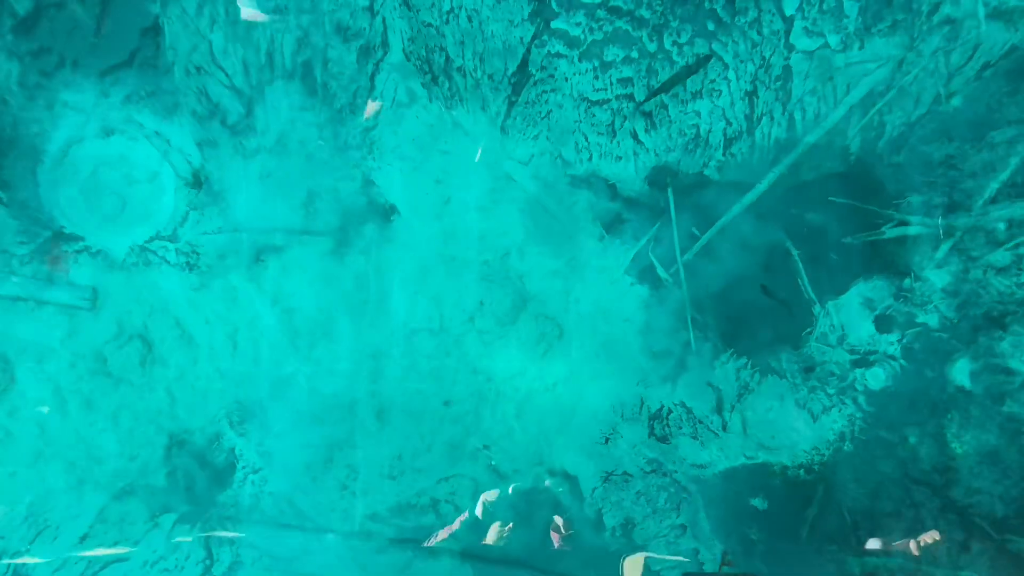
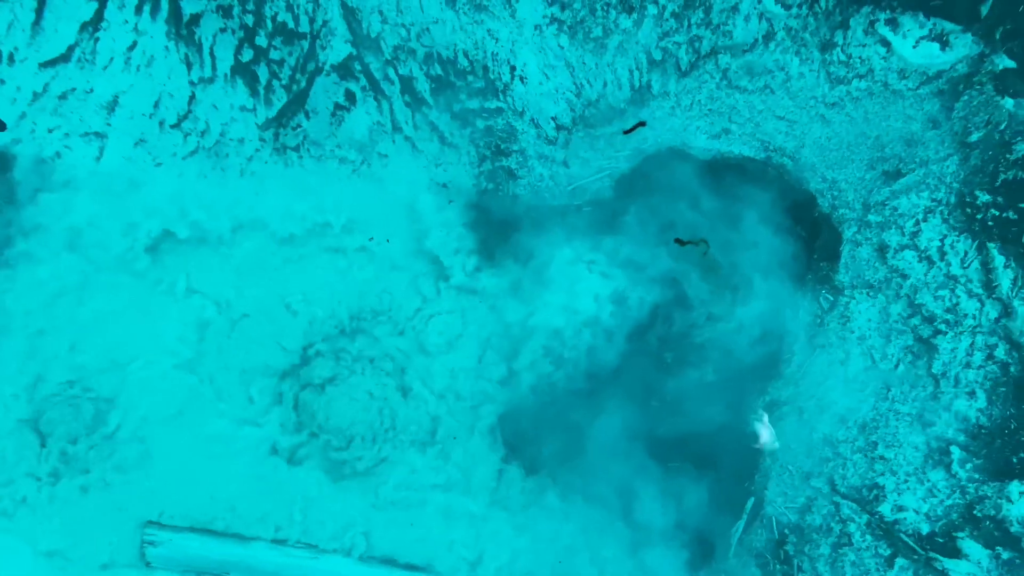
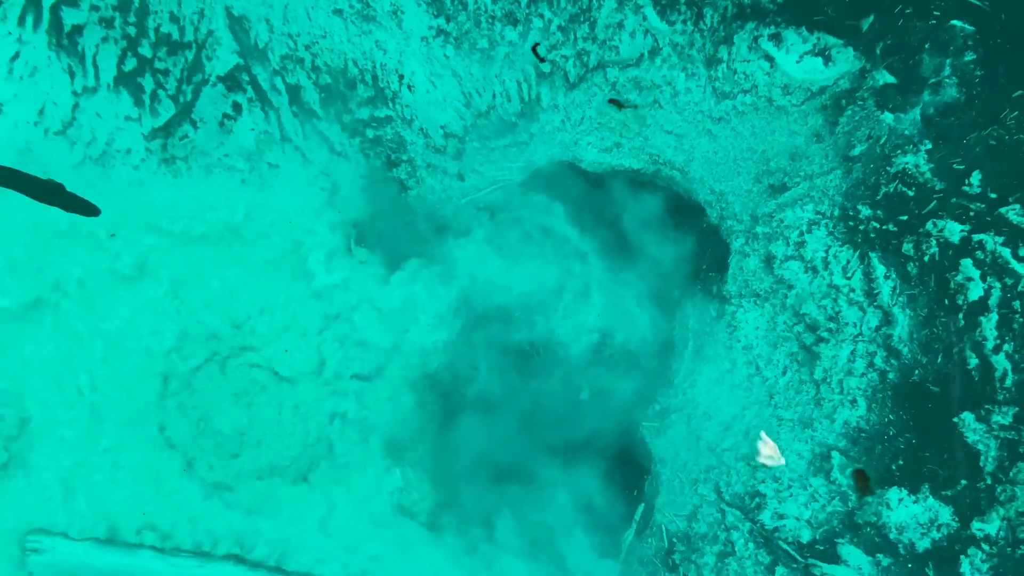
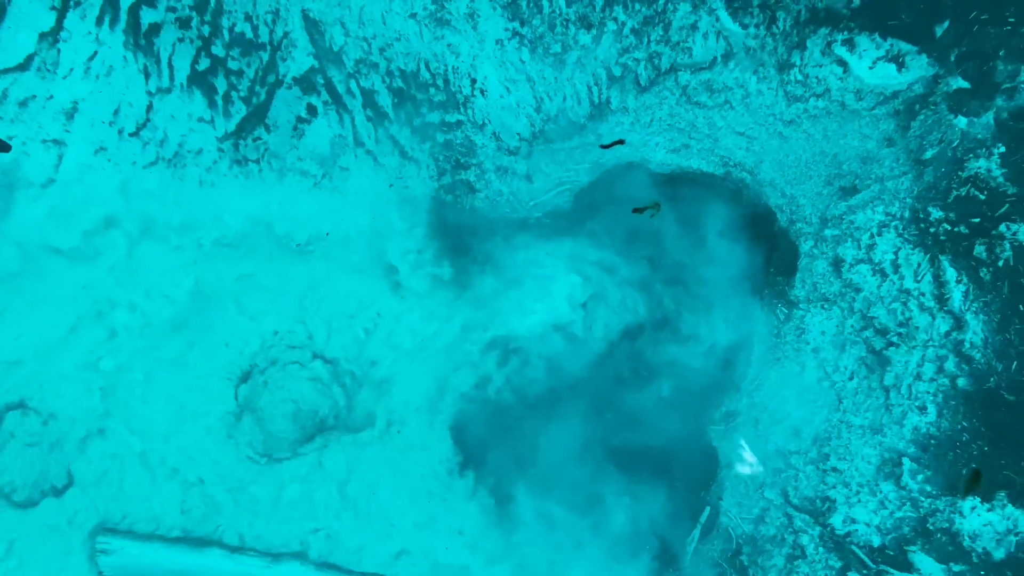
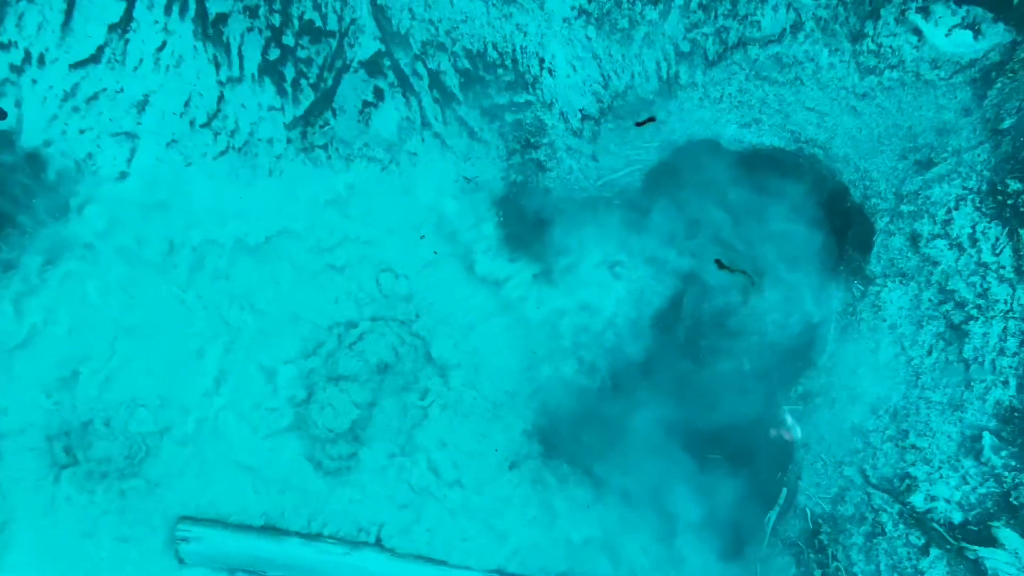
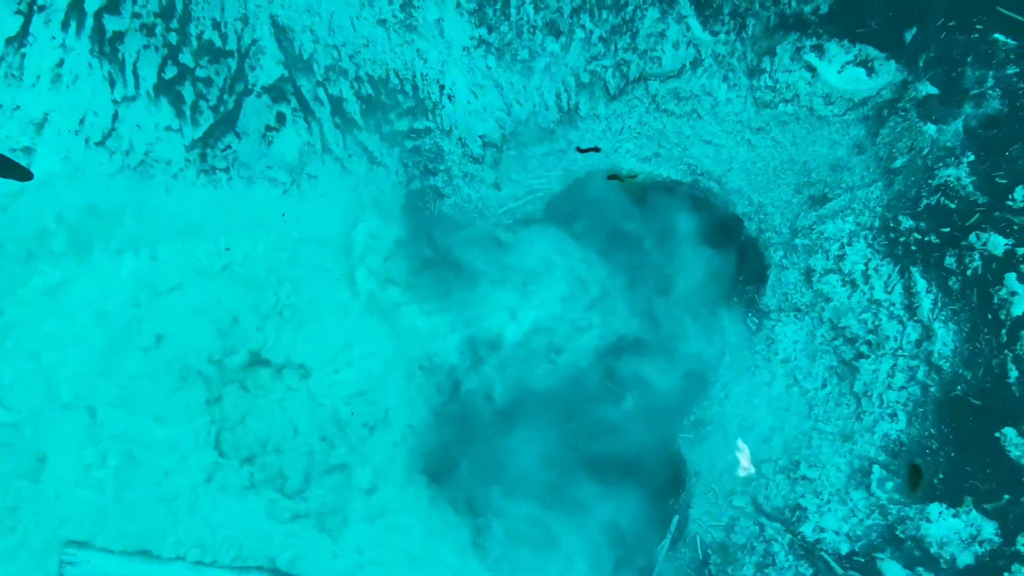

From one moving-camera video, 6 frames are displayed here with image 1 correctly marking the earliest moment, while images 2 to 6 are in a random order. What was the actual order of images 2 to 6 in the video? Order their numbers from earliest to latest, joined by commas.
5, 2, 4, 6, 3
